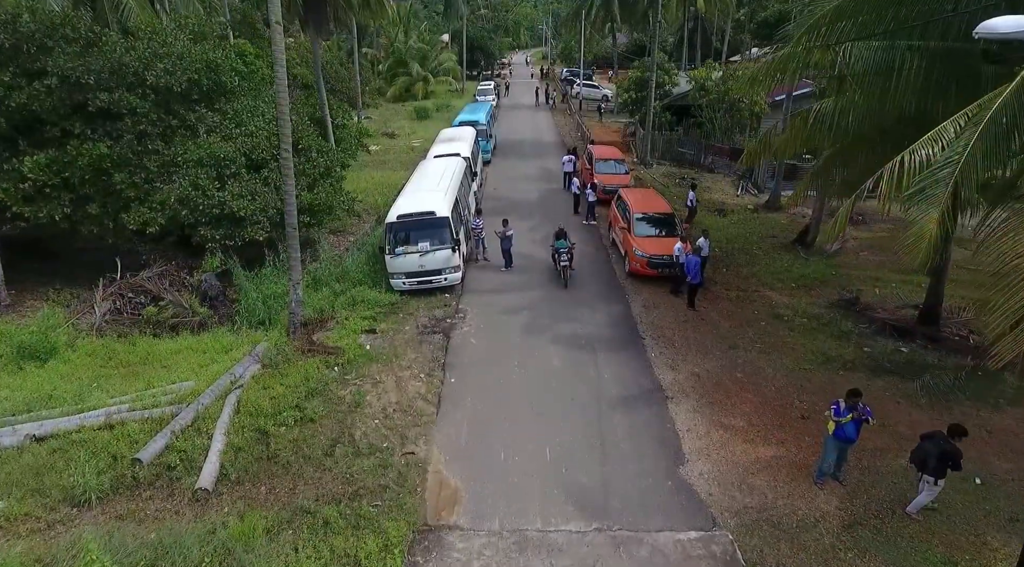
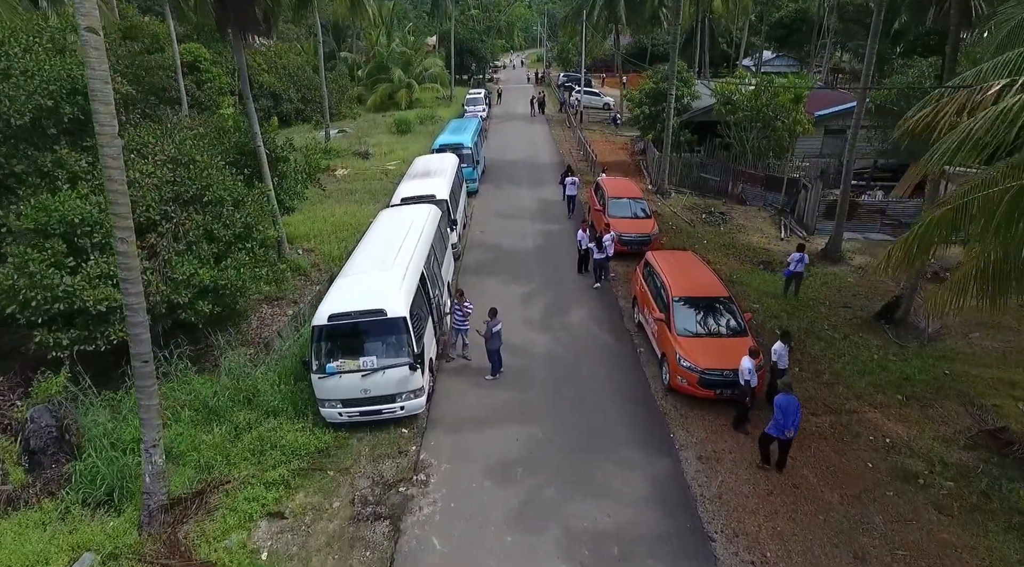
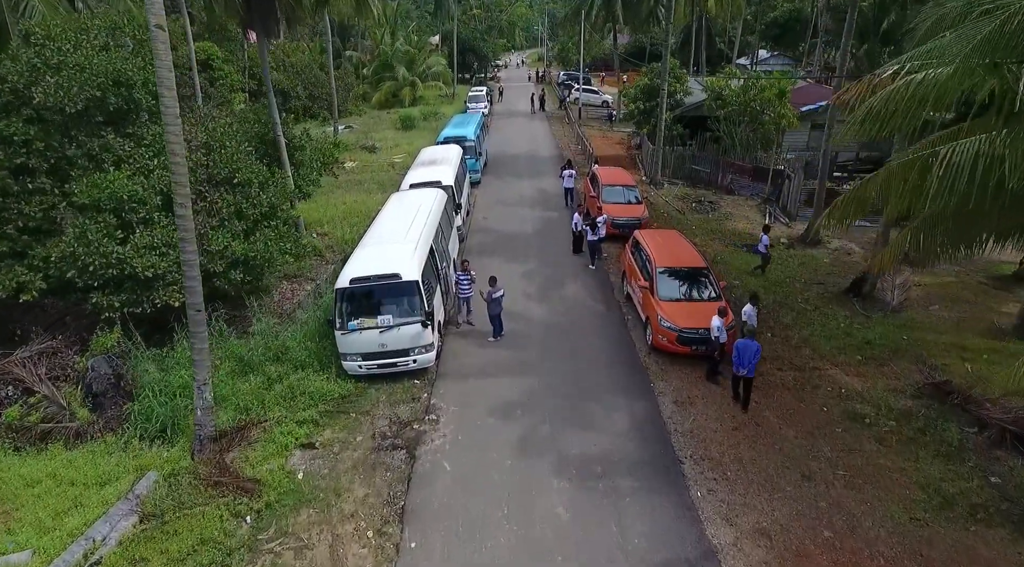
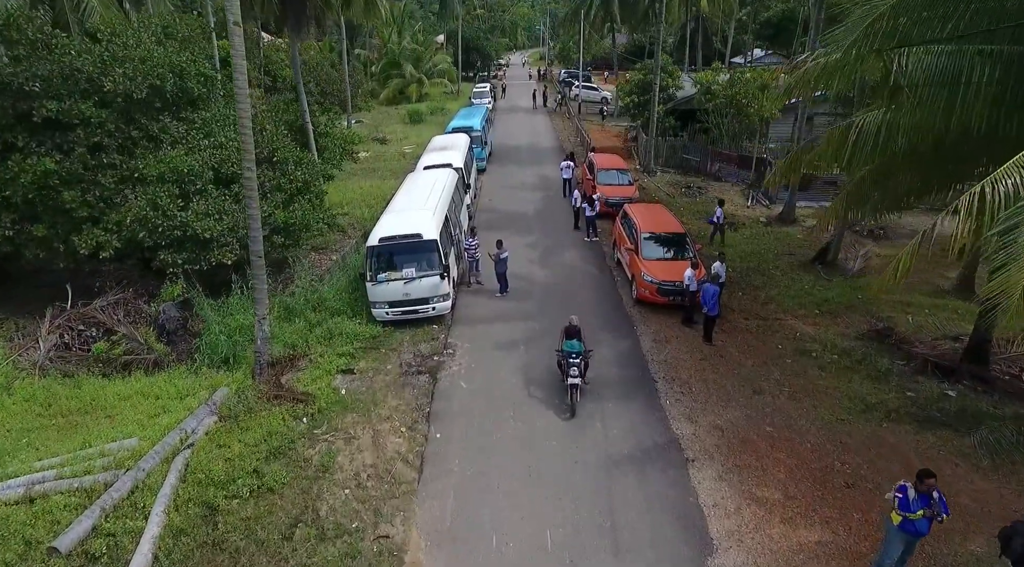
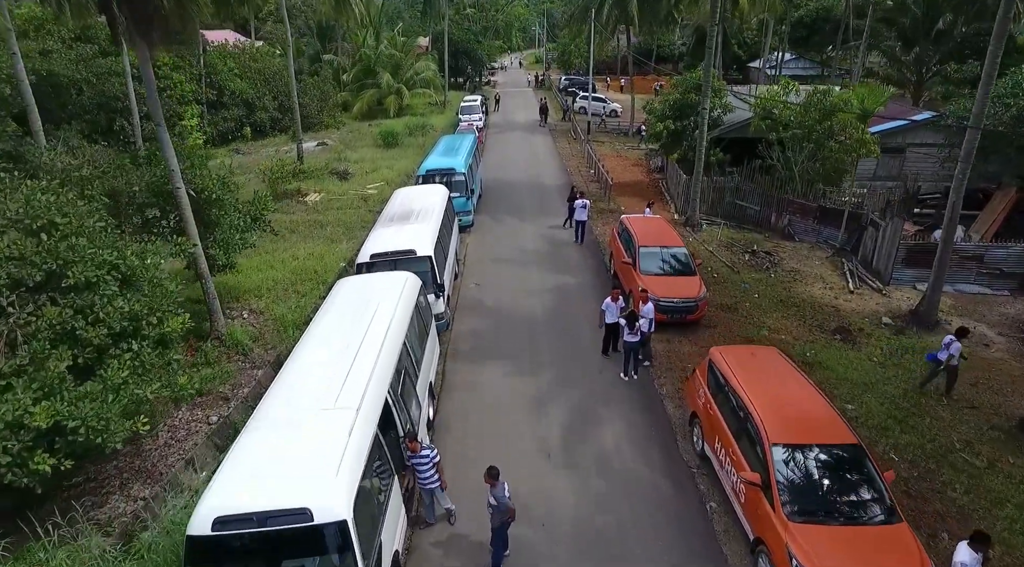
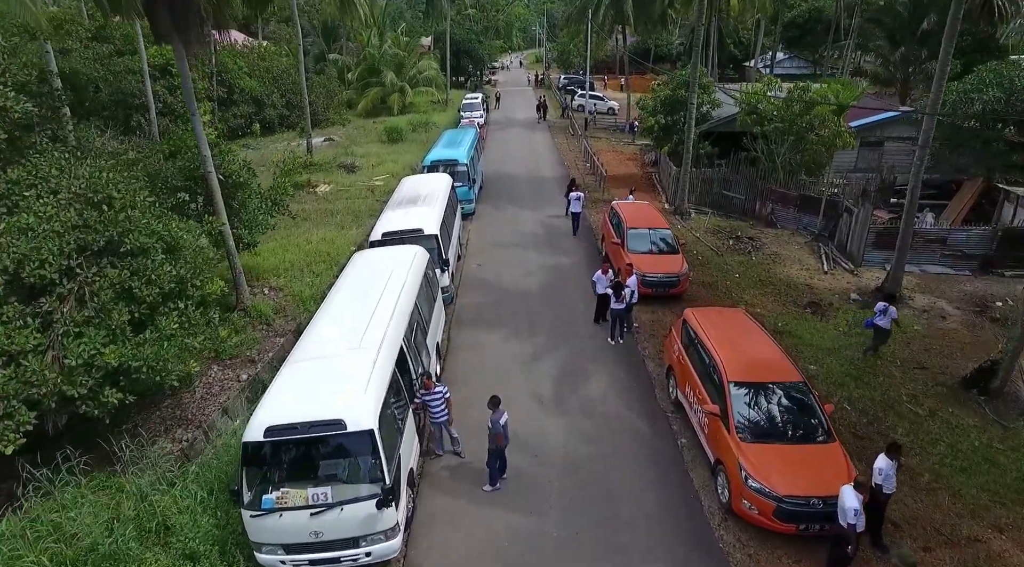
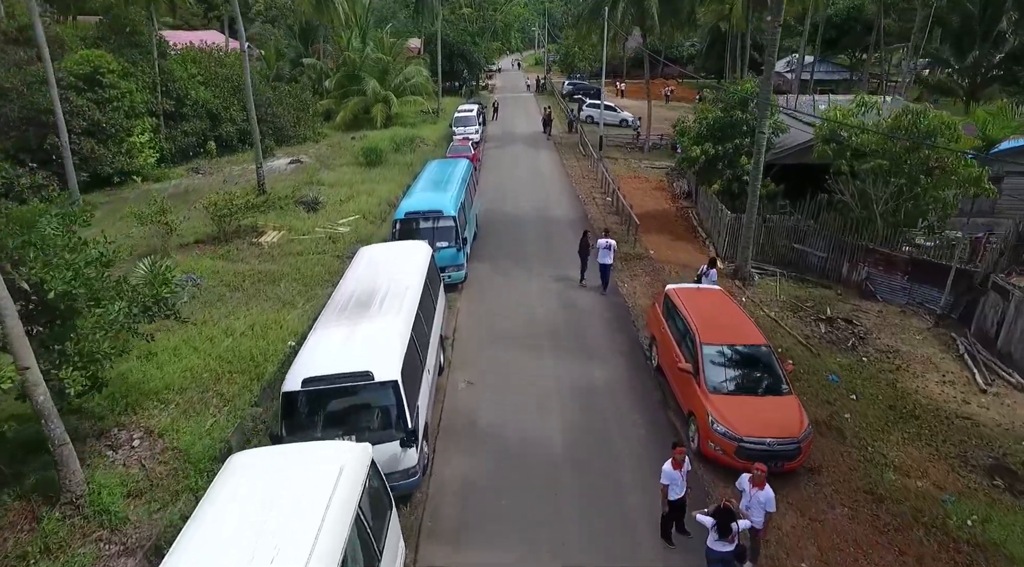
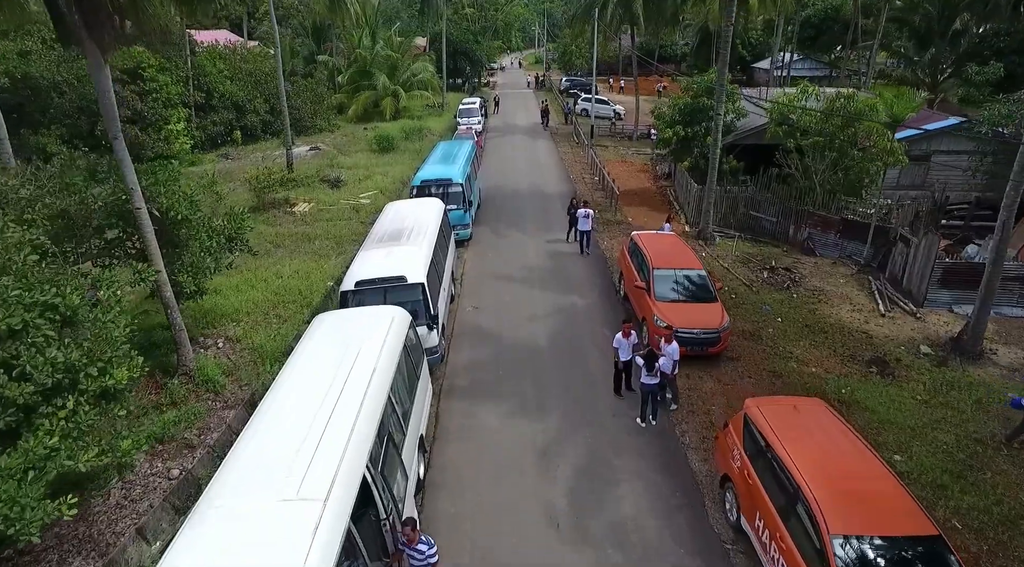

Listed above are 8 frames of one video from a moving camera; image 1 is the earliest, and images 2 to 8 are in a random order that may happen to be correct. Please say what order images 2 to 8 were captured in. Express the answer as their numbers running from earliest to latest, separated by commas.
4, 3, 2, 6, 5, 8, 7
